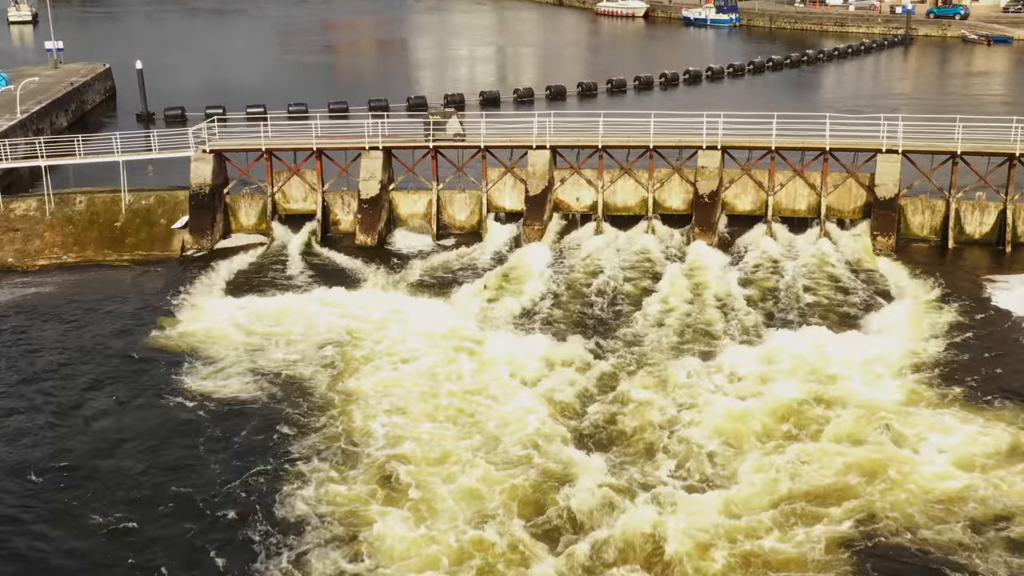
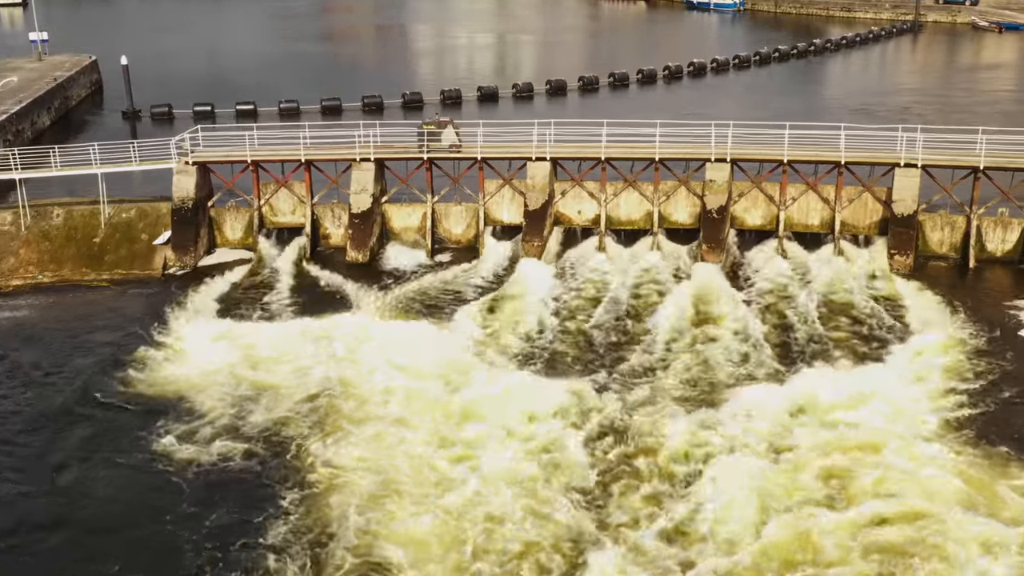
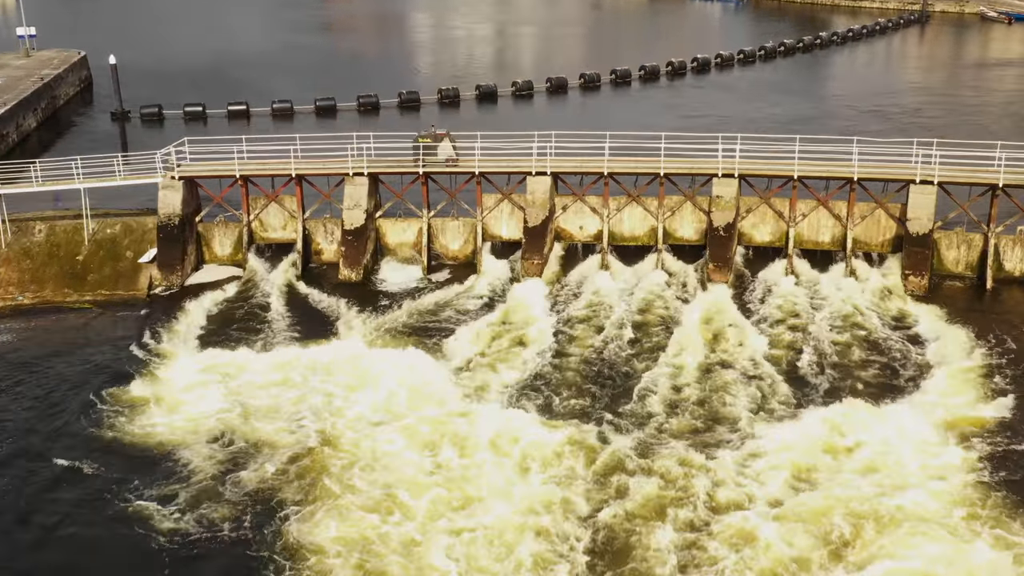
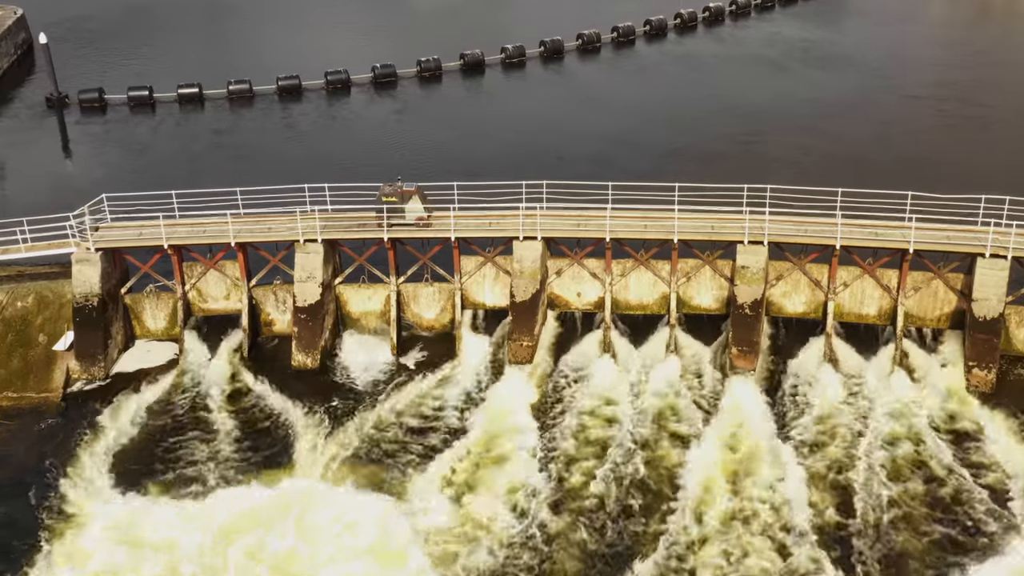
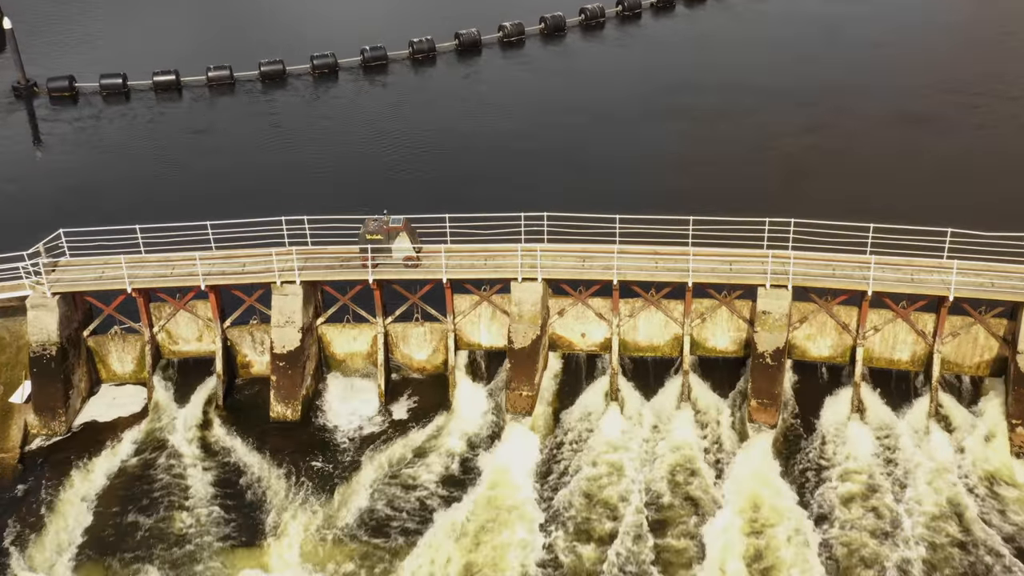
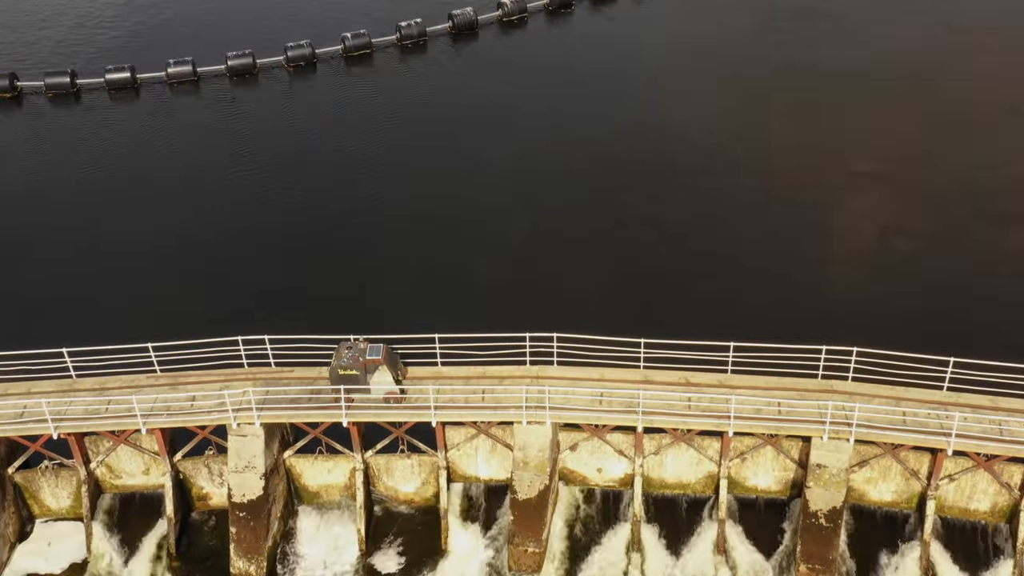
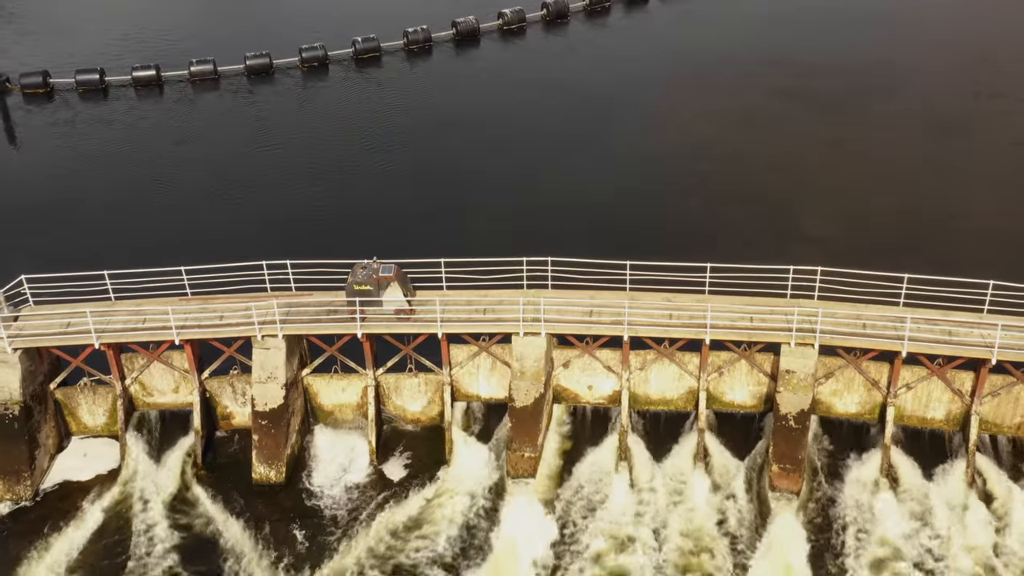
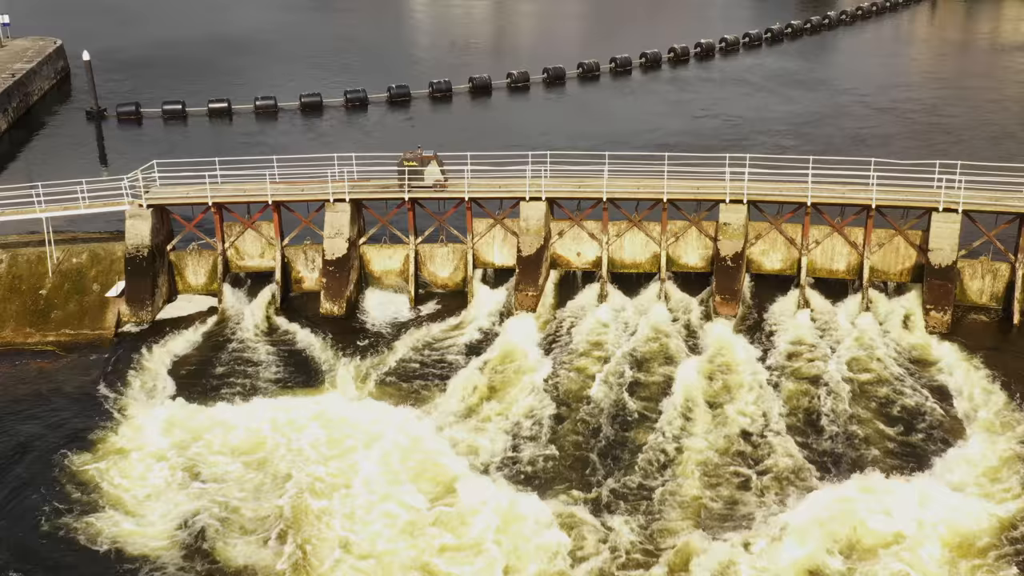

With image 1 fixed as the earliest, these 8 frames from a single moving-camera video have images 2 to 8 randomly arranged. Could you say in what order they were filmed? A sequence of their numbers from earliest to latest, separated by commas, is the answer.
2, 3, 8, 4, 5, 7, 6
